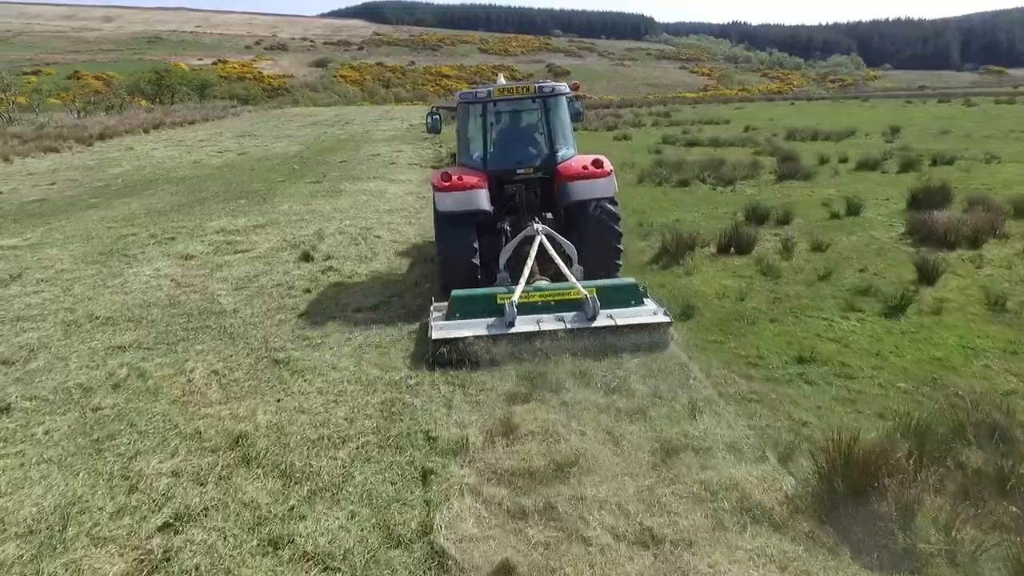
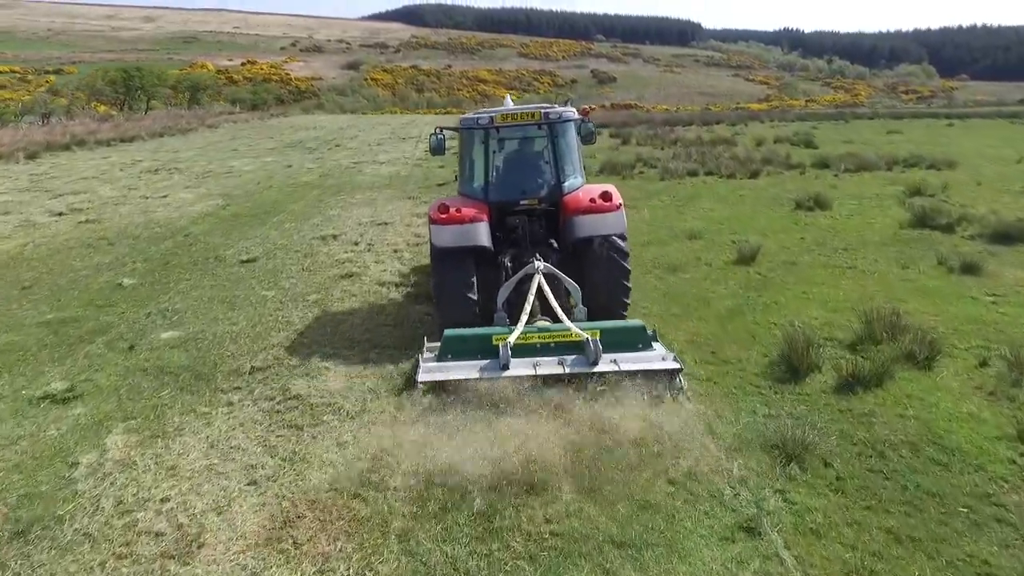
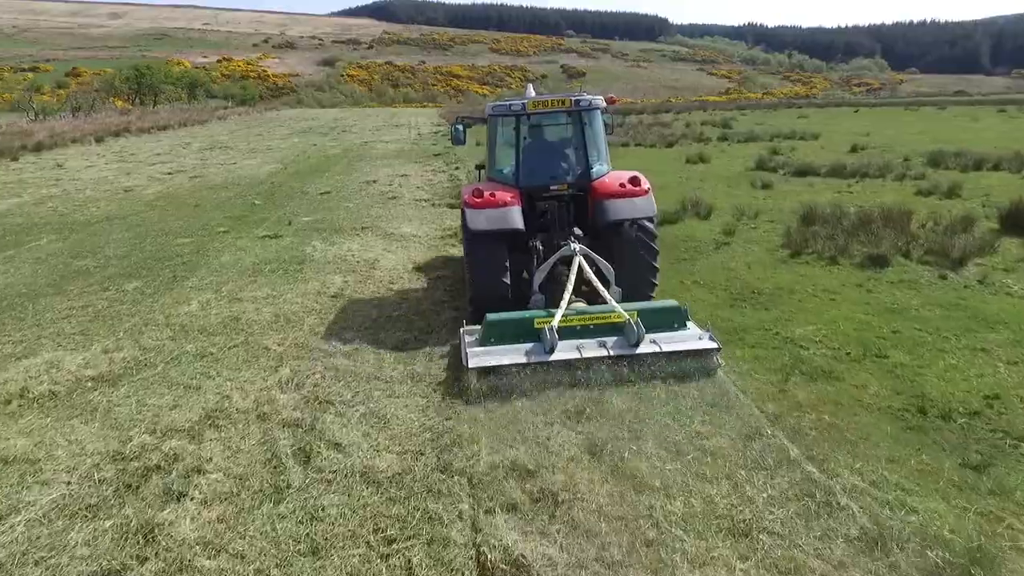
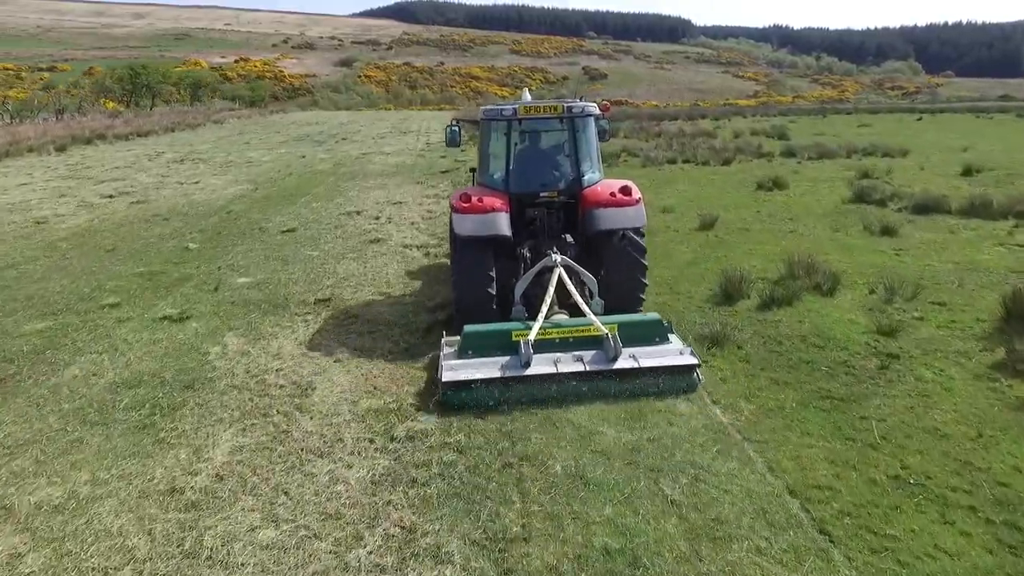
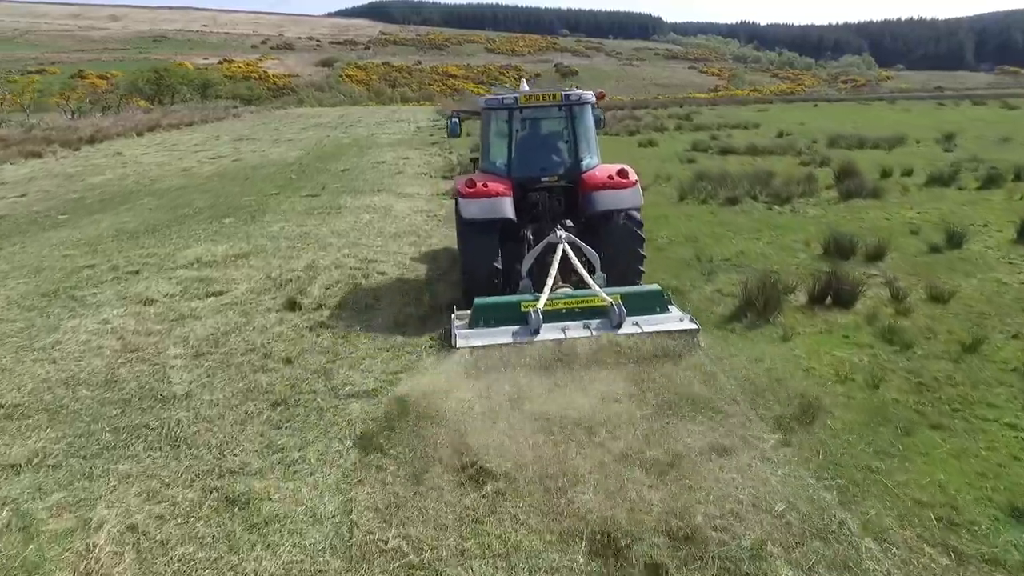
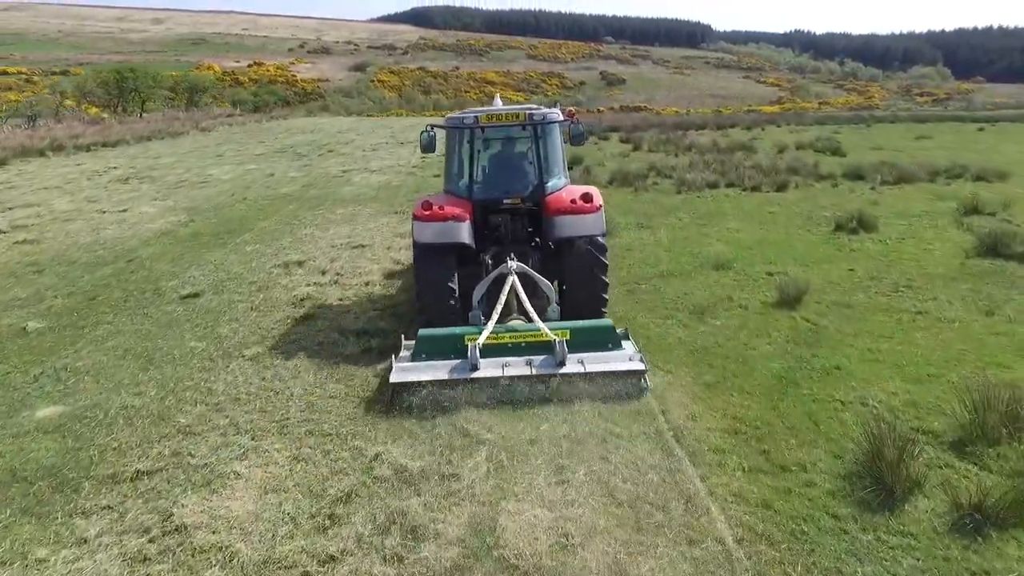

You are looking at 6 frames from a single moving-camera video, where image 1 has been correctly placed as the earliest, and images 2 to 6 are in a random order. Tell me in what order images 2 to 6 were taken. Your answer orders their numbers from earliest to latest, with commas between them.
5, 3, 4, 2, 6
